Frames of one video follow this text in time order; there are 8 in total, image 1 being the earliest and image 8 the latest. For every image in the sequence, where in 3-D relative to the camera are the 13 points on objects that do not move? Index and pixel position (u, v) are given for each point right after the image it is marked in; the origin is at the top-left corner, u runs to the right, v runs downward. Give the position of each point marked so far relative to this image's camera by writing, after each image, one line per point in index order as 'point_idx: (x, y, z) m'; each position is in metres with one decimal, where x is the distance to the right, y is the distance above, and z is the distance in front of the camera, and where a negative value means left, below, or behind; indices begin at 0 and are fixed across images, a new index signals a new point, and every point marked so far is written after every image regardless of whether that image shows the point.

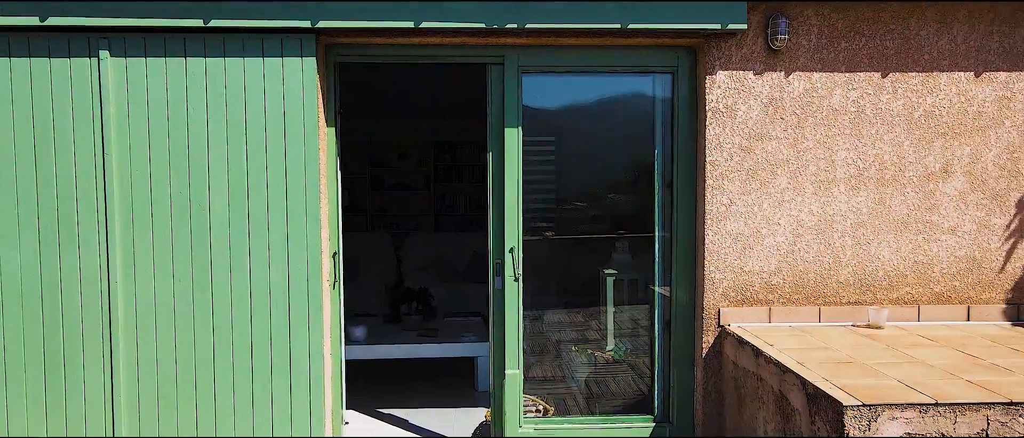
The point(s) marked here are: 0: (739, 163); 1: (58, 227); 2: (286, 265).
0: (+0.7, +0.2, +2.8) m
1: (-1.3, 0.0, +2.7) m
2: (-0.6, -0.1, +2.7) m
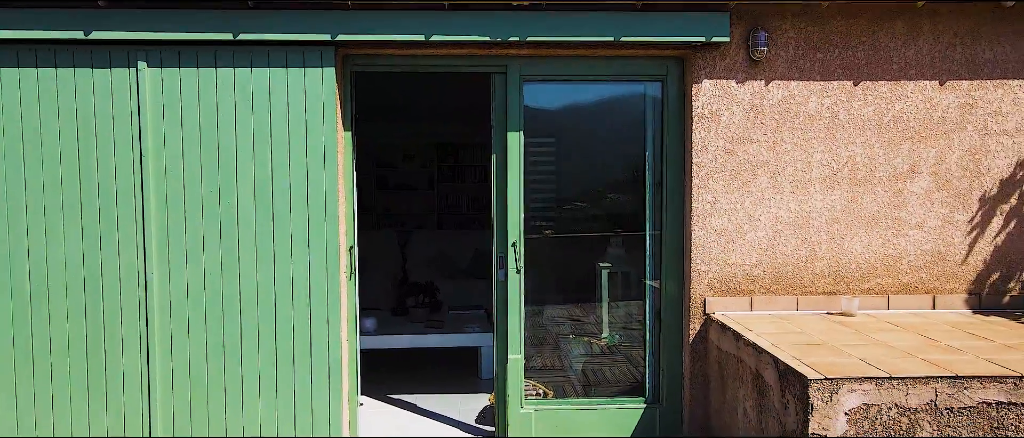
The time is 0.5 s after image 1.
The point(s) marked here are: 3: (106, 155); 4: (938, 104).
0: (+0.7, +0.2, +3.1) m
1: (-1.2, 0.0, +2.9) m
2: (-0.6, -0.1, +3.0) m
3: (-1.2, +0.2, +2.9) m
4: (+1.4, +0.4, +3.1) m
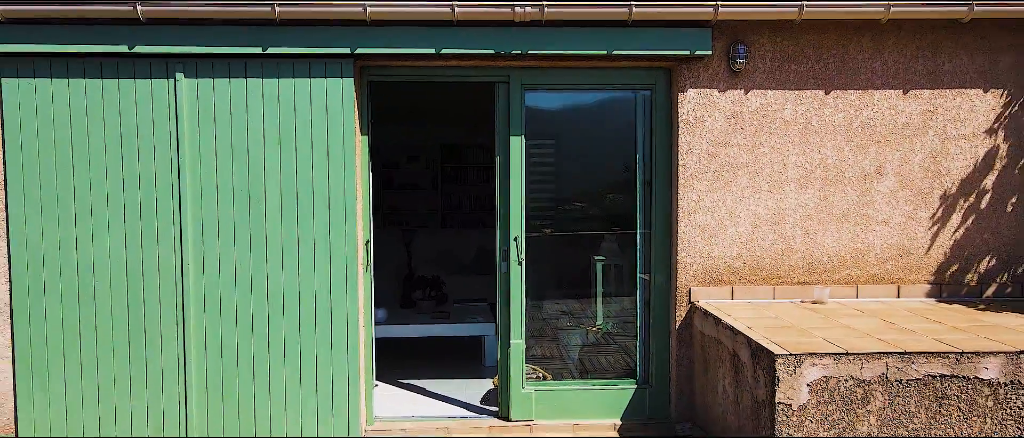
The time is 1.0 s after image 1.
0: (+0.7, +0.2, +3.4) m
1: (-1.2, 0.0, +3.2) m
2: (-0.6, -0.1, +3.3) m
3: (-1.2, +0.2, +3.2) m
4: (+1.4, +0.4, +3.4) m
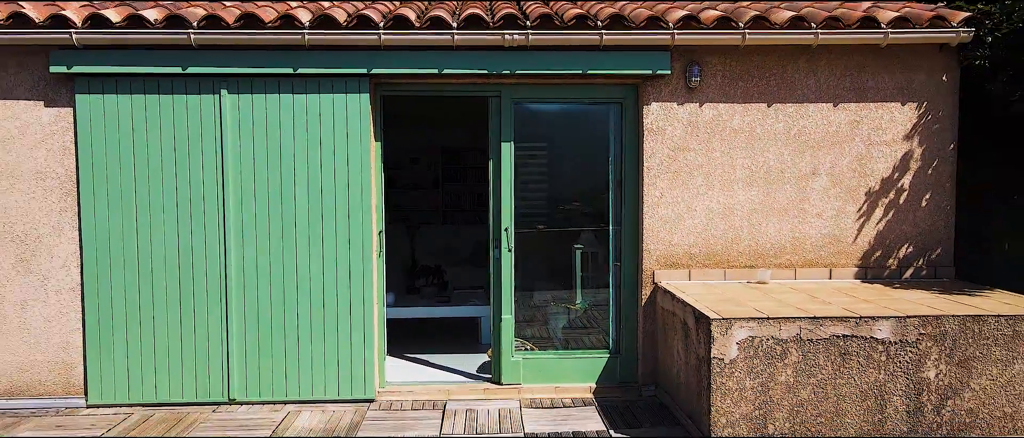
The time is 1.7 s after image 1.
0: (+0.6, +0.2, +4.0) m
1: (-1.3, 0.0, +3.9) m
2: (-0.7, -0.1, +3.9) m
3: (-1.2, +0.2, +3.8) m
4: (+1.3, +0.4, +4.0) m
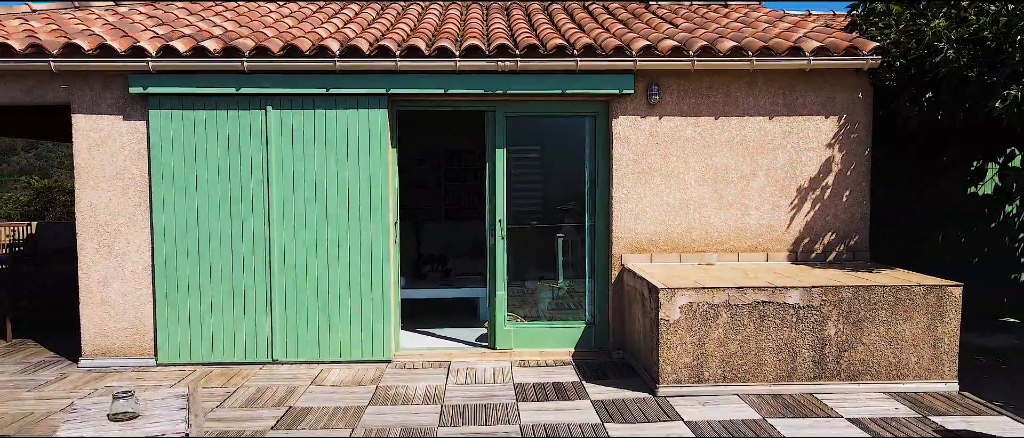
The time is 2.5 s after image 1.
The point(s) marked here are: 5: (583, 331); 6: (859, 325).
0: (+0.6, +0.2, +4.8) m
1: (-1.3, +0.1, +4.7) m
2: (-0.7, 0.0, +4.8) m
3: (-1.3, +0.3, +4.7) m
4: (+1.3, +0.4, +4.9) m
5: (+0.4, -0.6, +5.1) m
6: (+1.4, -0.4, +4.0) m
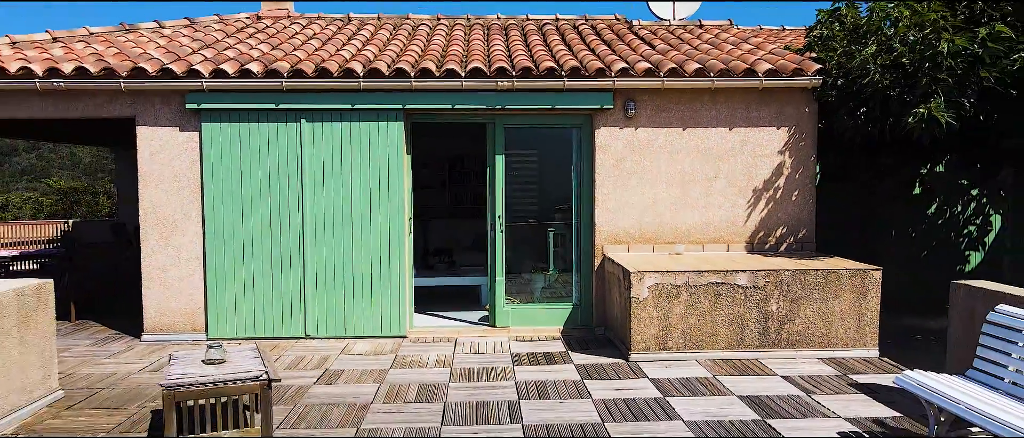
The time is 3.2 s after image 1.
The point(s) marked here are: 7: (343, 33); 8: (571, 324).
0: (+0.6, +0.3, +5.7) m
1: (-1.3, +0.1, +5.6) m
2: (-0.7, 0.0, +5.6) m
3: (-1.3, +0.3, +5.5) m
4: (+1.3, +0.5, +5.7) m
5: (+0.4, -0.6, +5.9) m
6: (+1.4, -0.4, +4.8) m
7: (-1.3, +1.4, +7.3) m
8: (+0.4, -0.6, +5.9) m
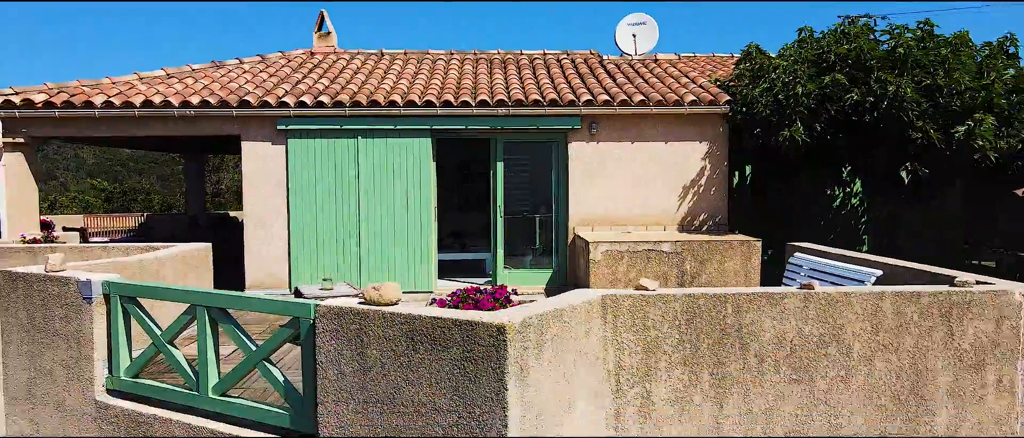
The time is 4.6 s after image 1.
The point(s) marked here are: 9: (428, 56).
0: (+0.6, +0.4, +7.9) m
1: (-1.4, +0.2, +7.8) m
2: (-0.7, +0.1, +7.8) m
3: (-1.3, +0.4, +7.8) m
4: (+1.2, +0.6, +7.9) m
5: (+0.3, -0.5, +8.1) m
6: (+1.4, -0.3, +7.0) m
7: (-1.3, +1.5, +9.5) m
8: (+0.3, -0.5, +8.1) m
9: (-0.9, +1.7, +10.2) m
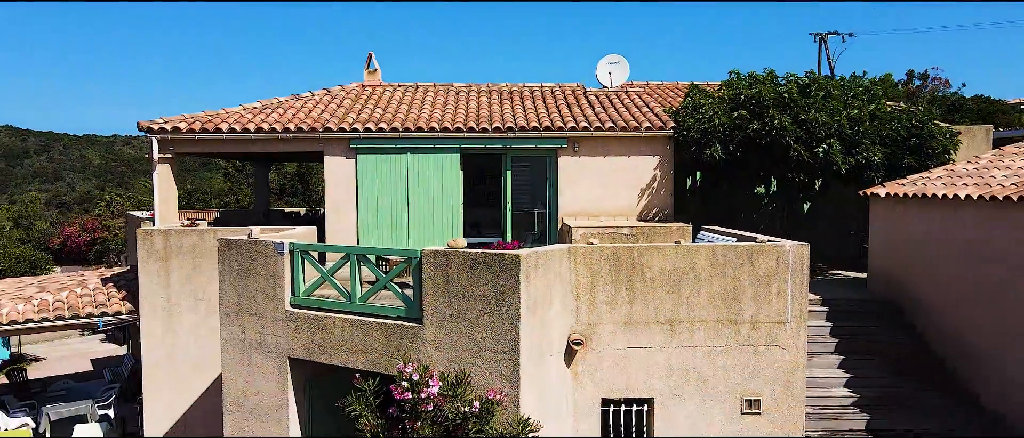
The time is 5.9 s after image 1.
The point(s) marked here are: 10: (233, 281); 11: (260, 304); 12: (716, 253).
0: (+0.6, +0.4, +10.9) m
1: (-1.3, +0.3, +10.8) m
2: (-0.7, +0.2, +10.9) m
3: (-1.3, +0.5, +10.8) m
4: (+1.3, +0.6, +11.0) m
5: (+0.4, -0.4, +11.2) m
6: (+1.4, -0.2, +10.1) m
7: (-1.2, +1.6, +12.5) m
8: (+0.4, -0.5, +11.2) m
9: (-0.8, +1.8, +13.3) m
10: (-2.1, -0.5, +7.3) m
11: (-1.9, -0.6, +7.2) m
12: (+1.3, -0.2, +6.4) m
